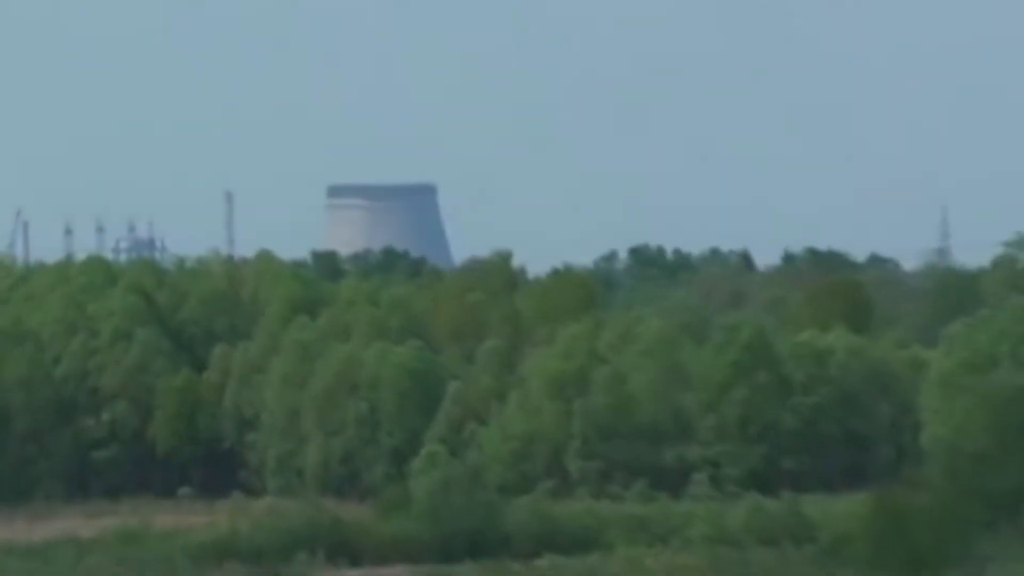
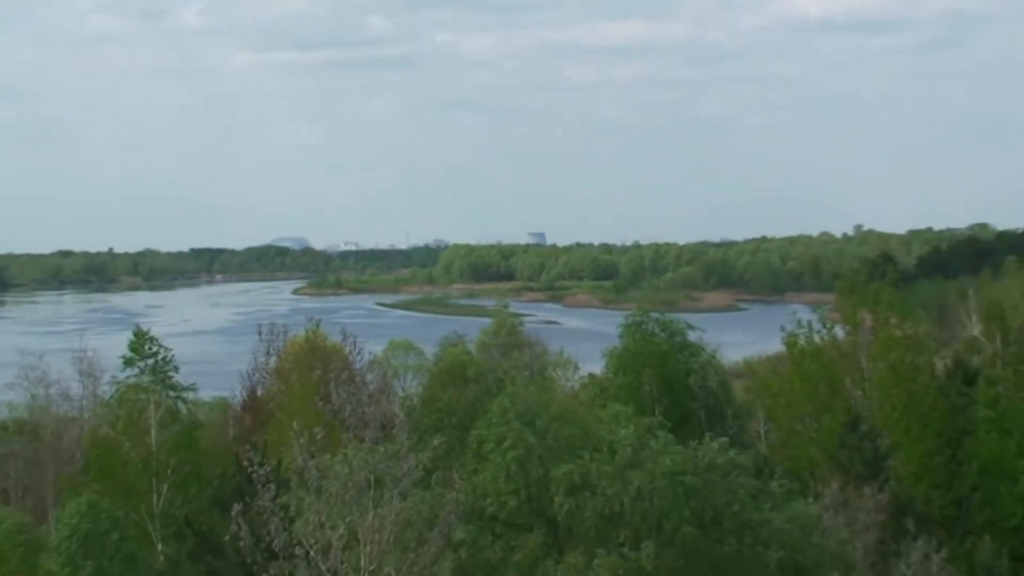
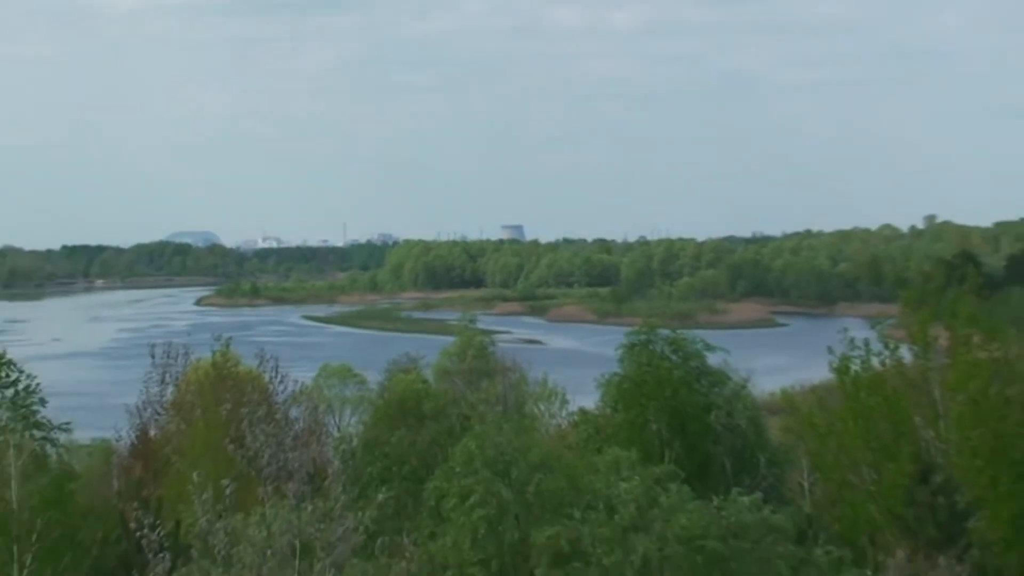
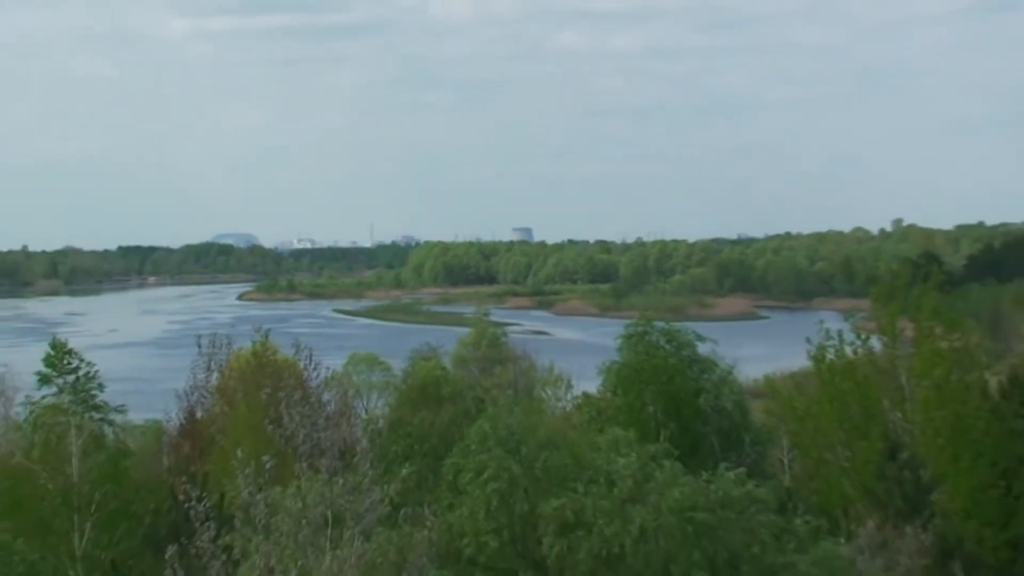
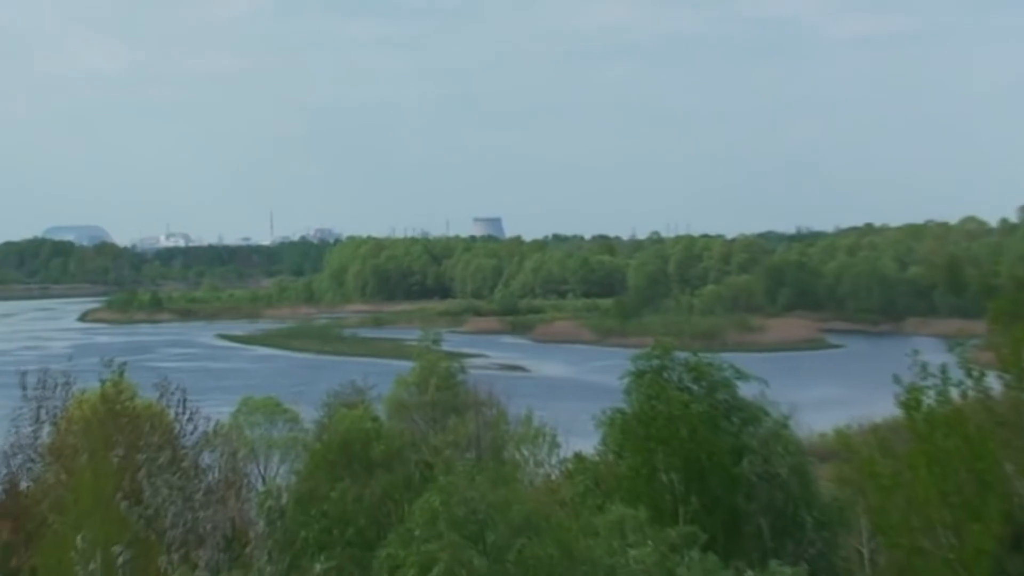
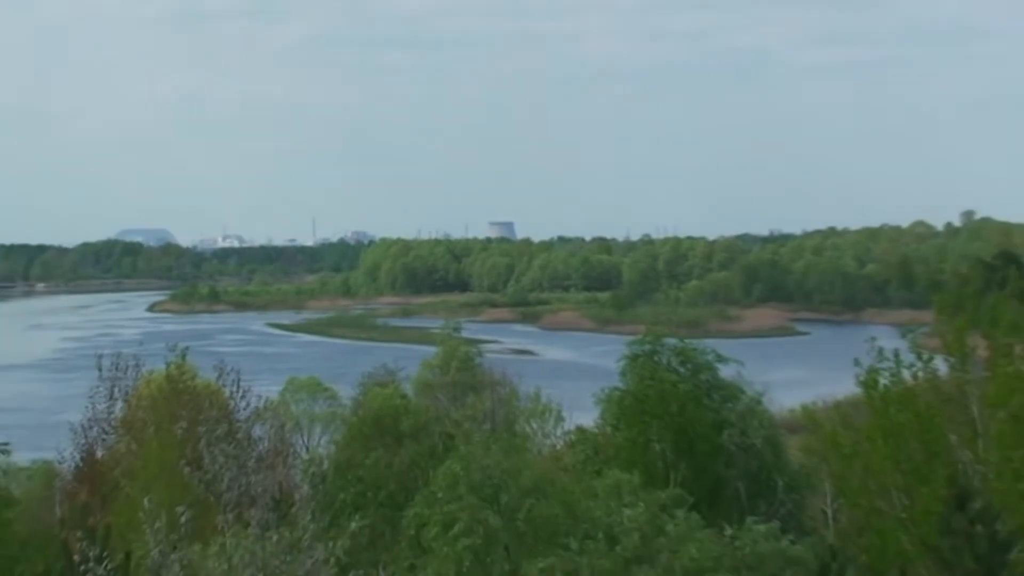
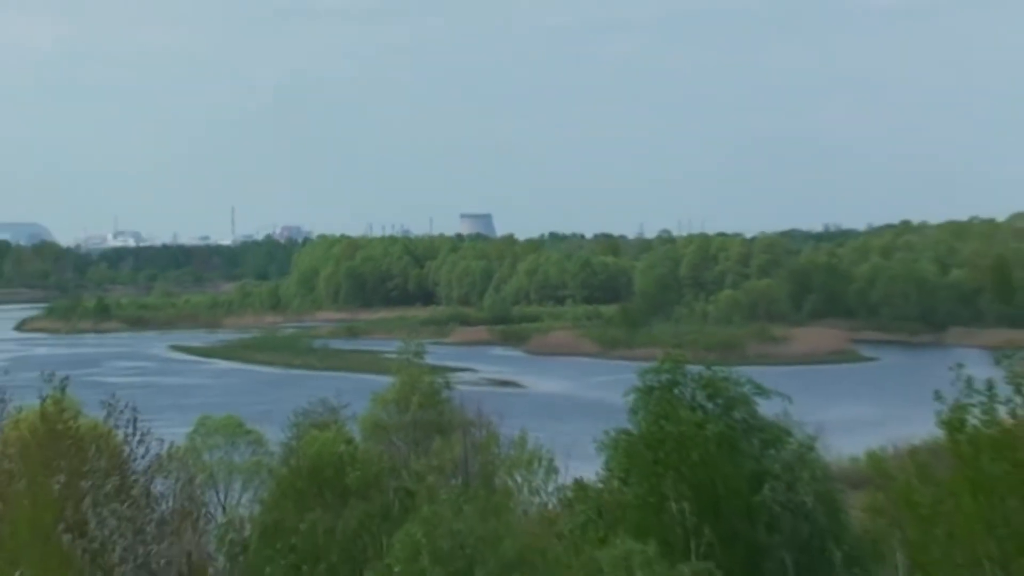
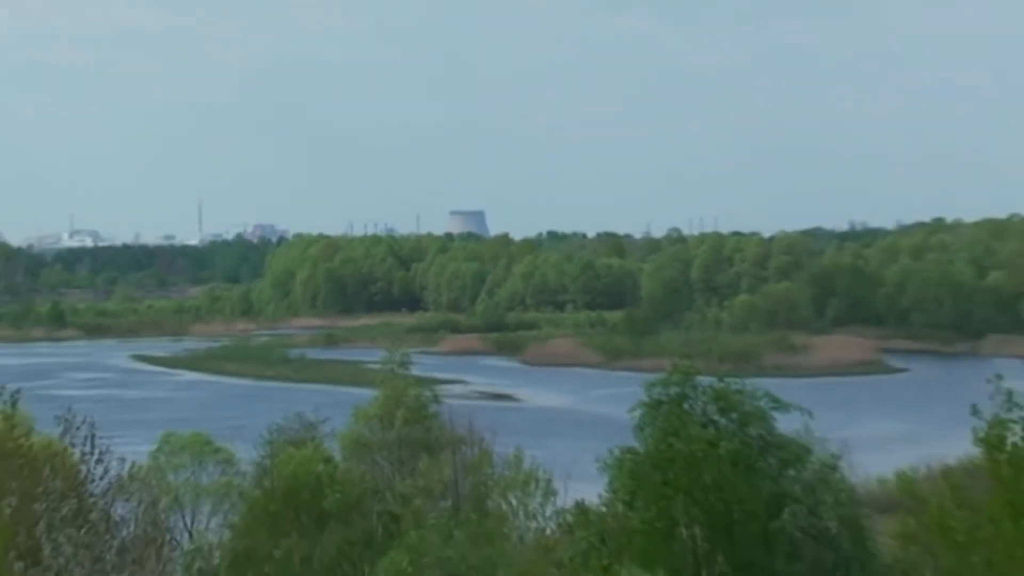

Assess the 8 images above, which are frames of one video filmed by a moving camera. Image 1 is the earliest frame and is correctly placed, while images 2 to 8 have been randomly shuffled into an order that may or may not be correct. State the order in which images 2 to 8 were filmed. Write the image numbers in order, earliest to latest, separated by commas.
8, 7, 5, 6, 3, 4, 2
